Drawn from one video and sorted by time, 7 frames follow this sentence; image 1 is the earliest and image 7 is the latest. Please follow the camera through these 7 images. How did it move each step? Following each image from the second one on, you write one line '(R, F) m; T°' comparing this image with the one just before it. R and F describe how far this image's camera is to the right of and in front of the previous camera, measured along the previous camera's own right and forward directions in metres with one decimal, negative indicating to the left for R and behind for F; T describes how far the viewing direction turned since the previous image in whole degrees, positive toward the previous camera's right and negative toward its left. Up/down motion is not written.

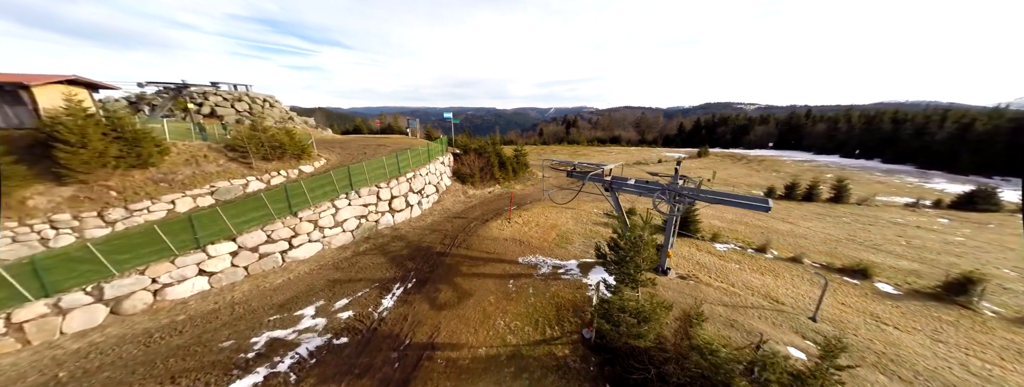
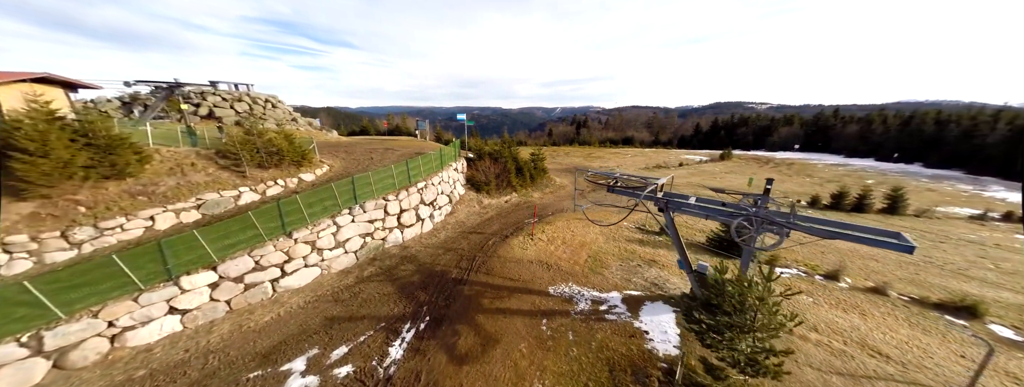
(-1.0, +2.1) m; -1°
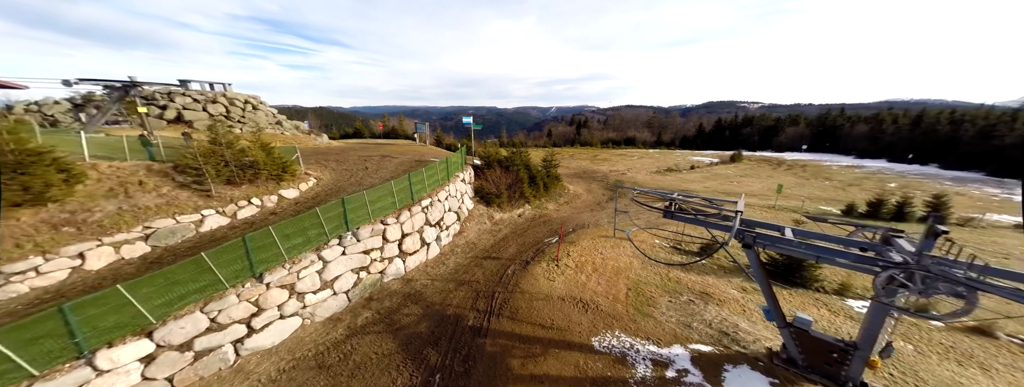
(-1.2, +2.4) m; +1°
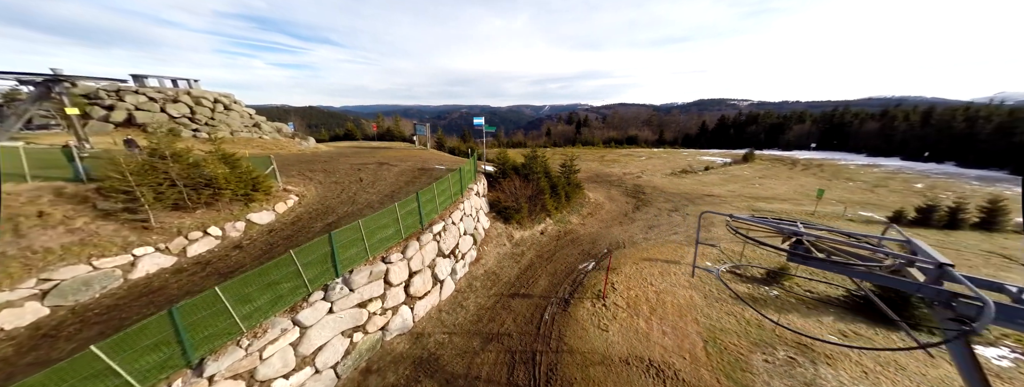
(-1.5, +2.8) m; +1°
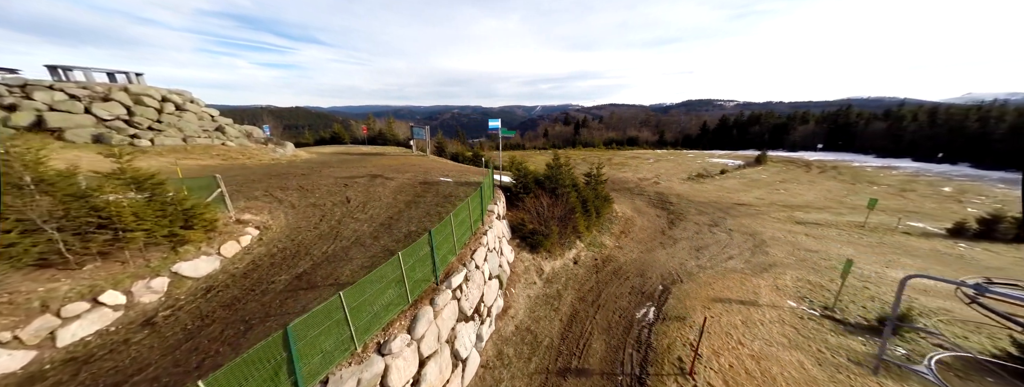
(-1.5, +3.2) m; +1°
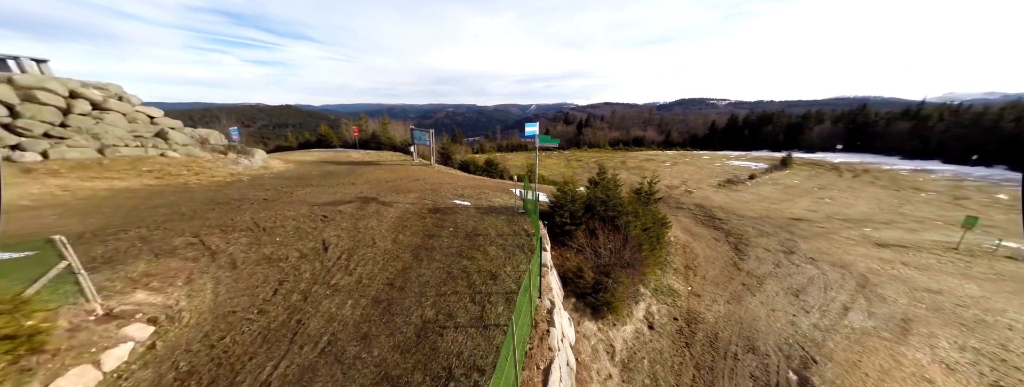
(-1.8, +3.9) m; +1°
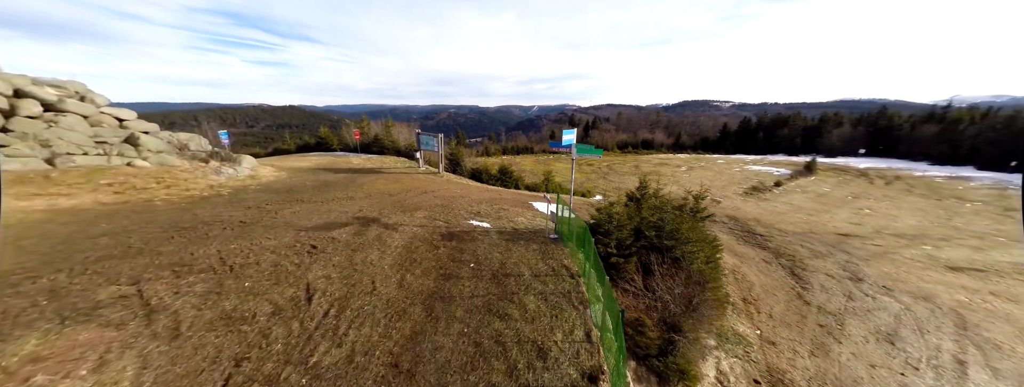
(-0.9, +2.0) m; -1°
